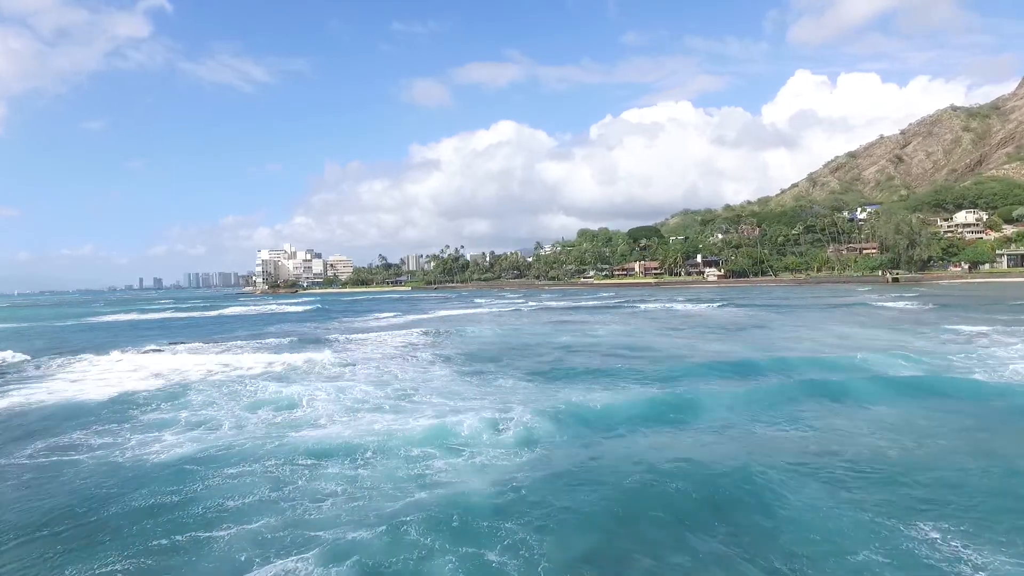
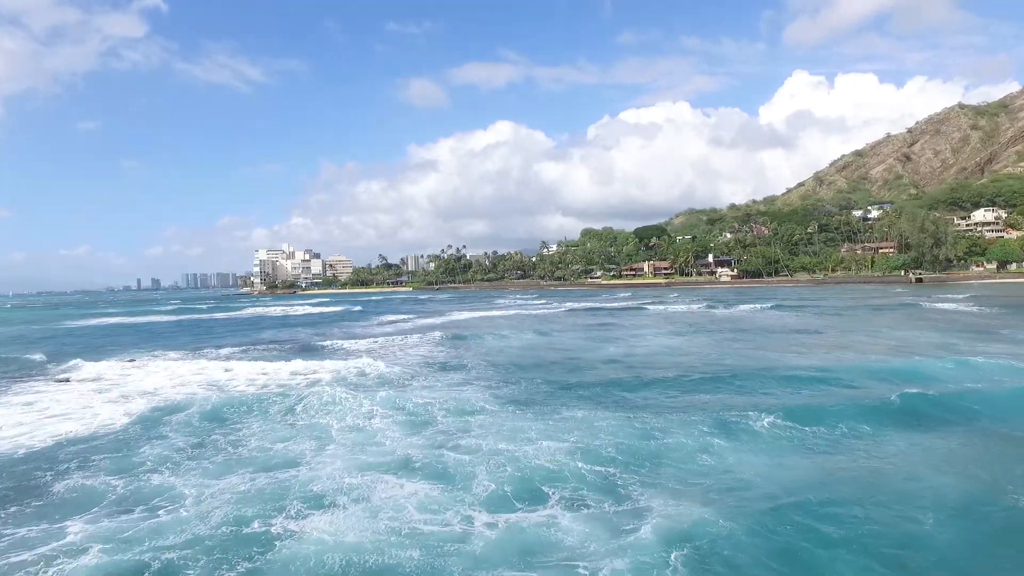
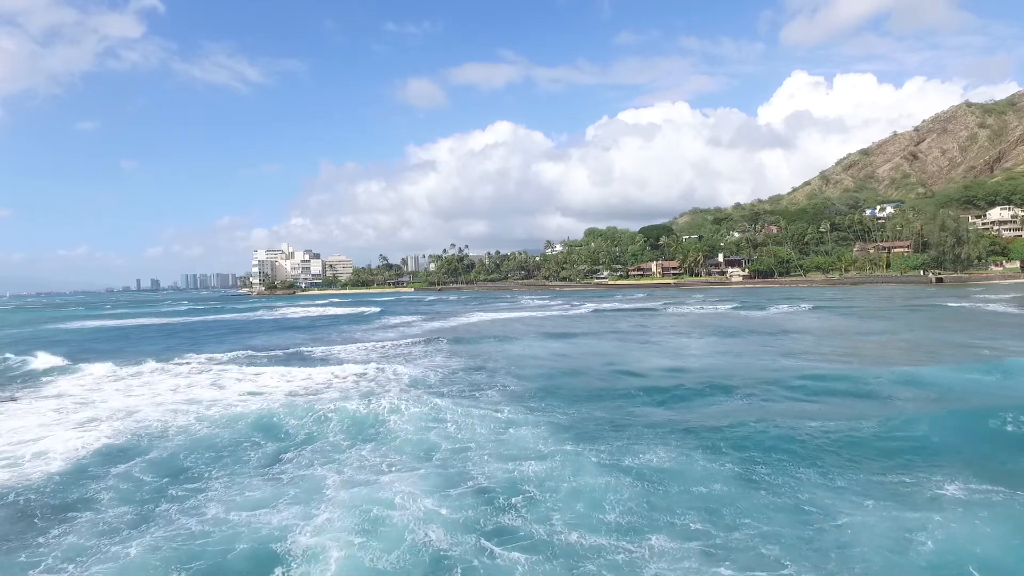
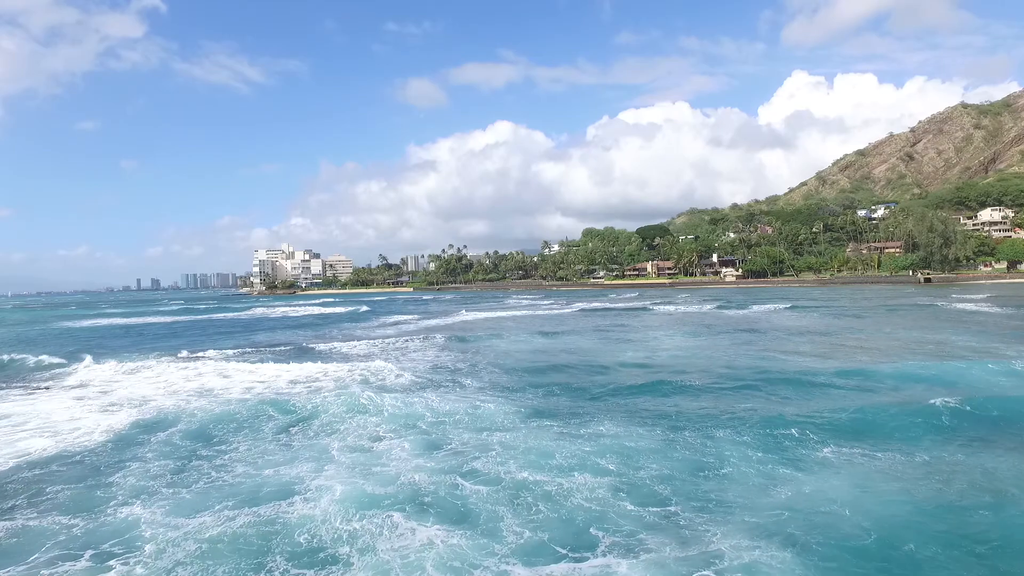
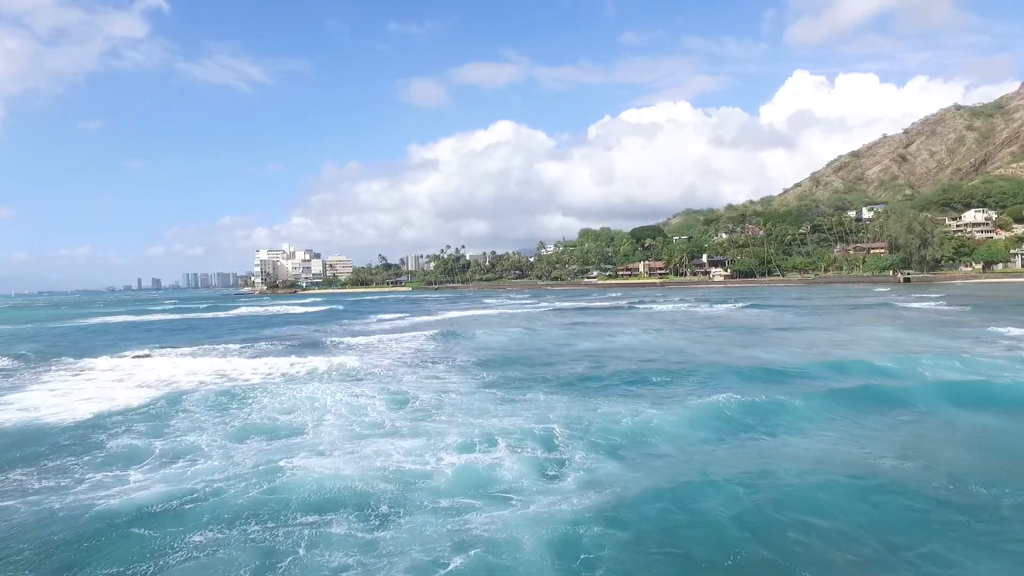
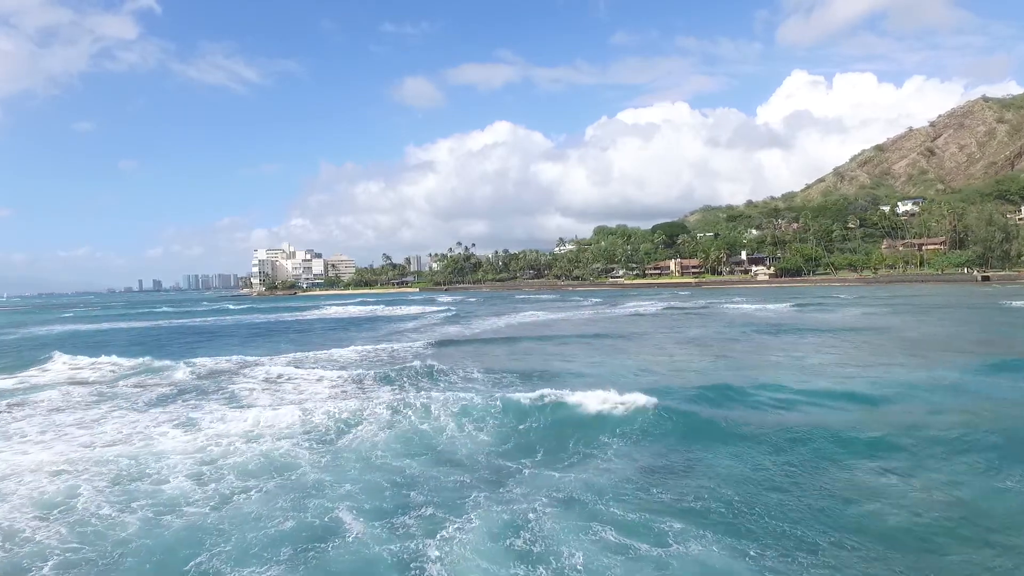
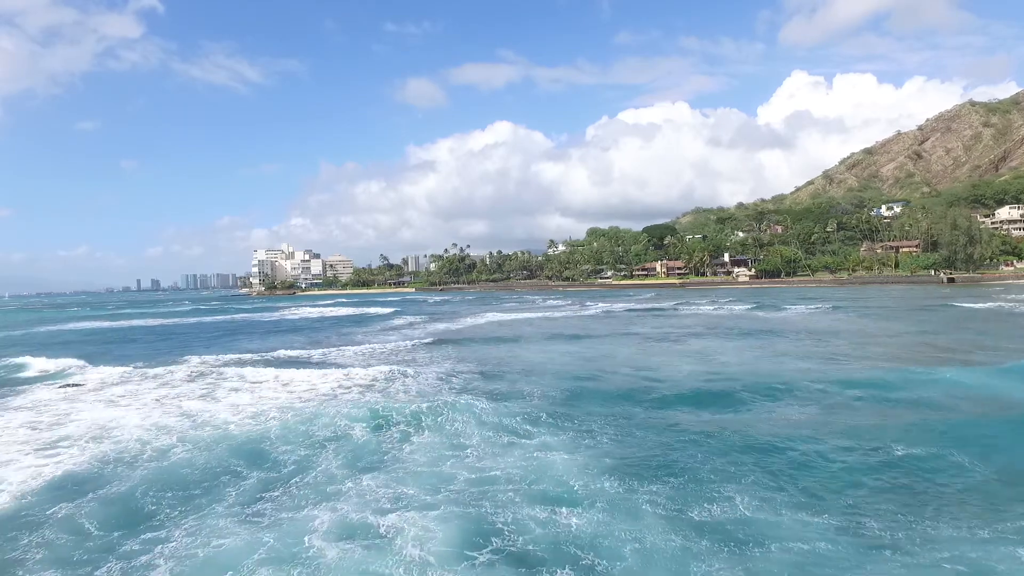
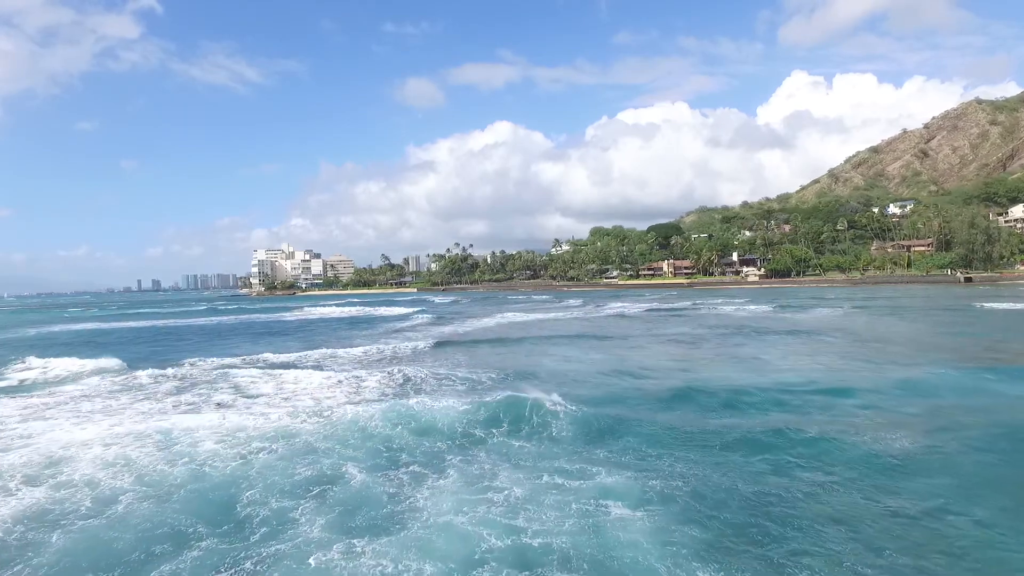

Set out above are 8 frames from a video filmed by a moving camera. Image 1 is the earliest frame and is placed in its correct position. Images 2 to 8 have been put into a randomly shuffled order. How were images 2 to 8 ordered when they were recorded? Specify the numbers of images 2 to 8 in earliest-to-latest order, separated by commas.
5, 2, 4, 3, 7, 8, 6
